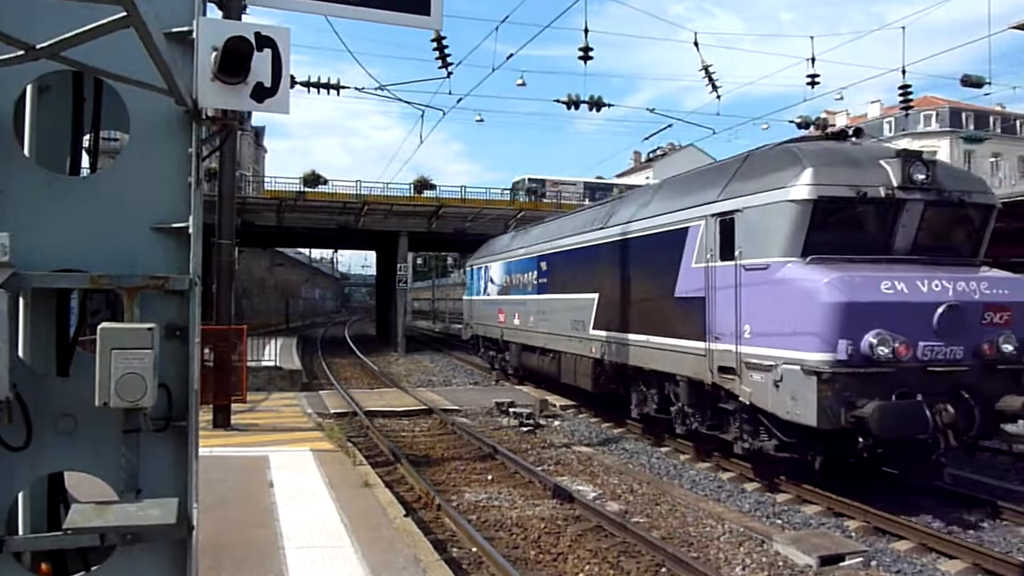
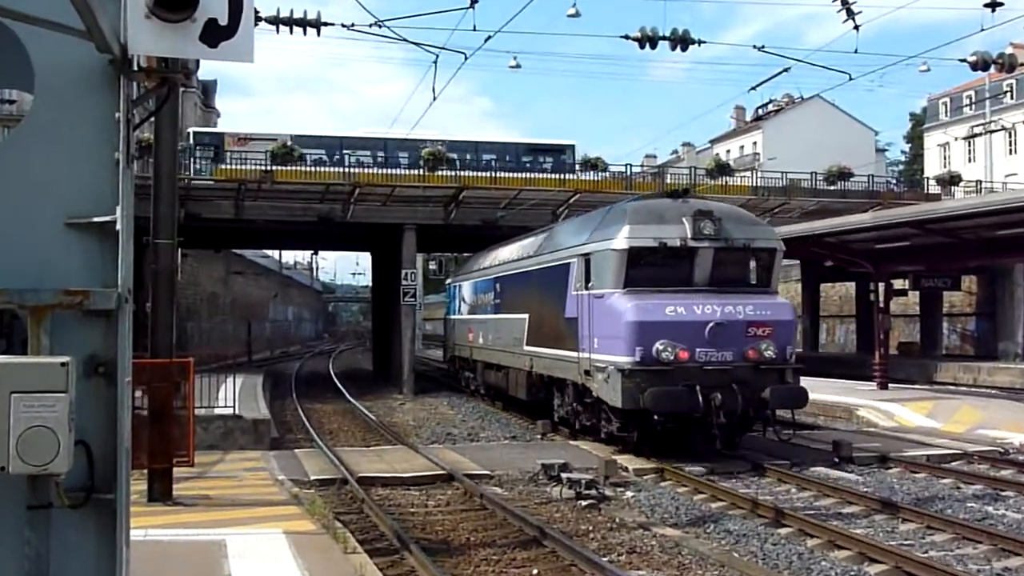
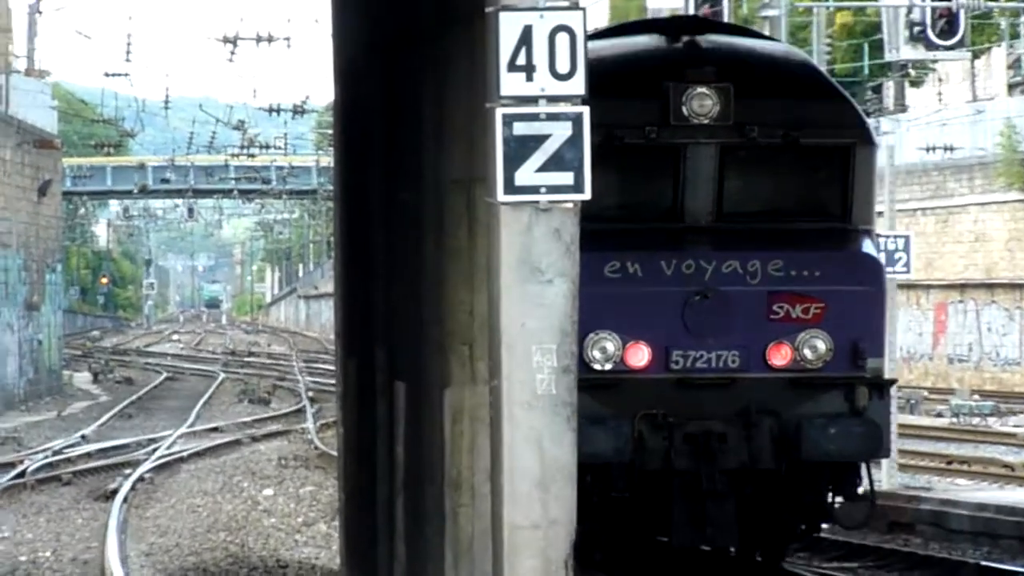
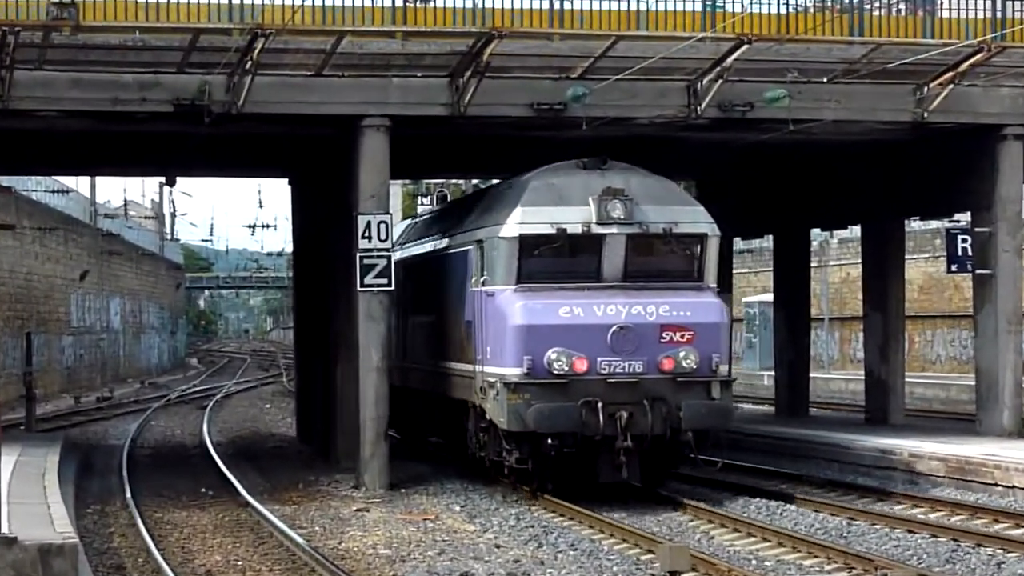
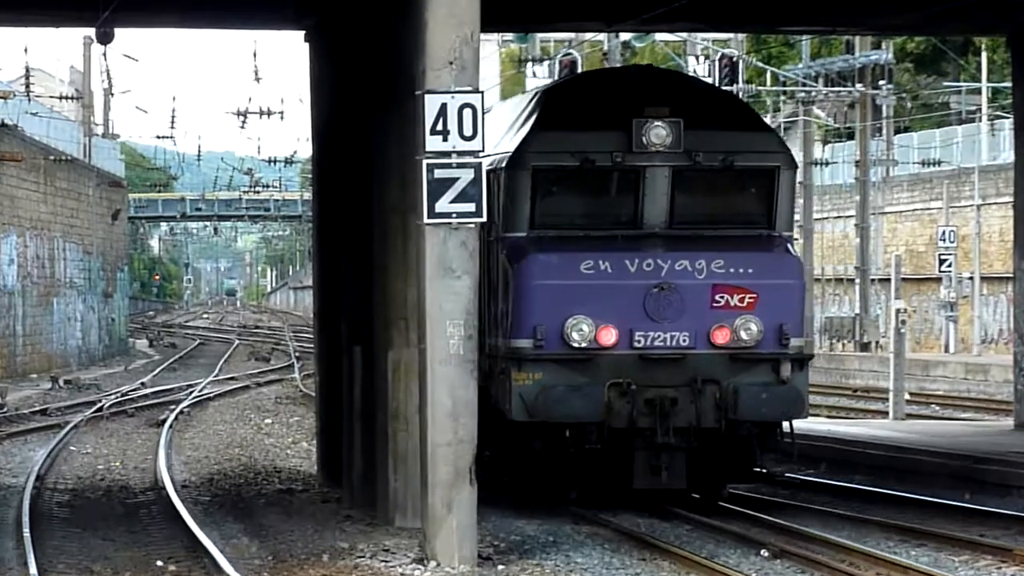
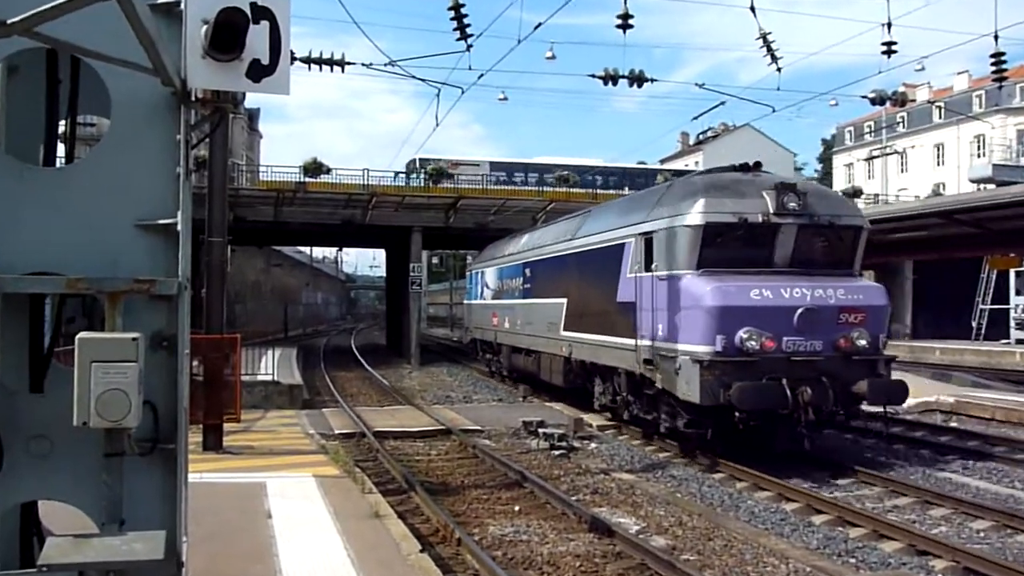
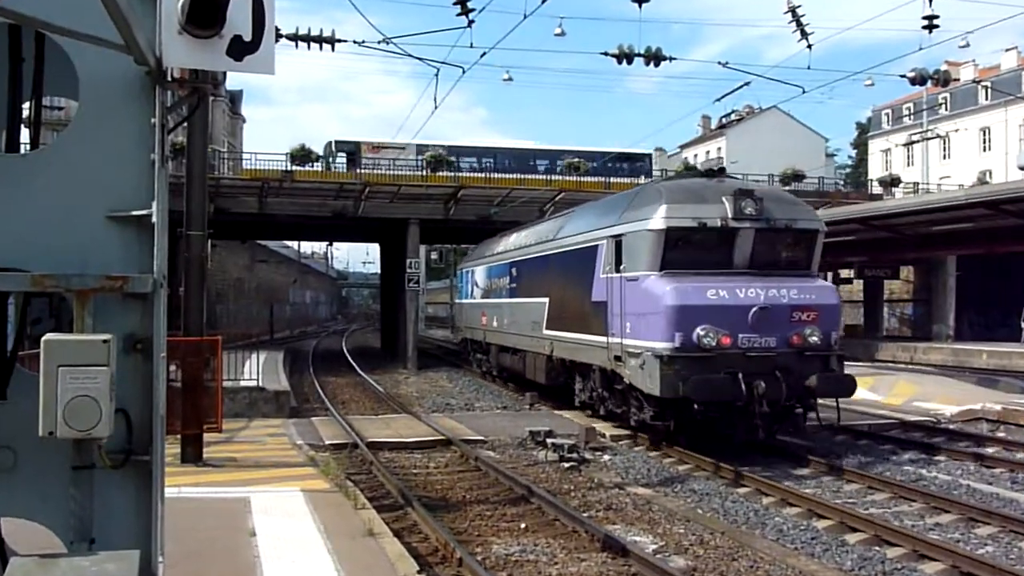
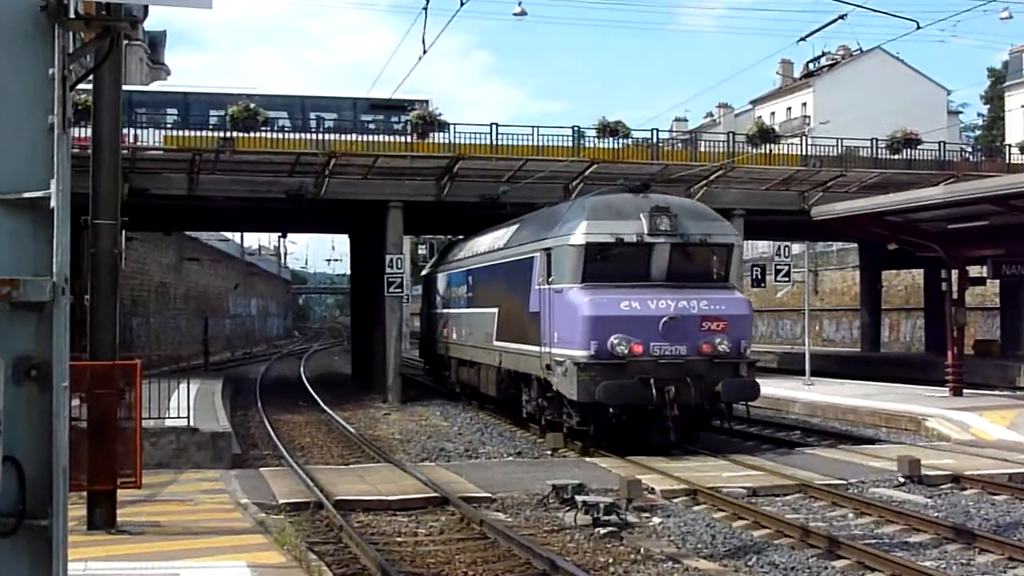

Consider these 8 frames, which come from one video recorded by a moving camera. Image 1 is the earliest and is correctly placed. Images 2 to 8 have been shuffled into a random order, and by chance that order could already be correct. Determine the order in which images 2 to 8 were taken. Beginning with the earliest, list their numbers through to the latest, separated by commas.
6, 7, 2, 8, 4, 5, 3
